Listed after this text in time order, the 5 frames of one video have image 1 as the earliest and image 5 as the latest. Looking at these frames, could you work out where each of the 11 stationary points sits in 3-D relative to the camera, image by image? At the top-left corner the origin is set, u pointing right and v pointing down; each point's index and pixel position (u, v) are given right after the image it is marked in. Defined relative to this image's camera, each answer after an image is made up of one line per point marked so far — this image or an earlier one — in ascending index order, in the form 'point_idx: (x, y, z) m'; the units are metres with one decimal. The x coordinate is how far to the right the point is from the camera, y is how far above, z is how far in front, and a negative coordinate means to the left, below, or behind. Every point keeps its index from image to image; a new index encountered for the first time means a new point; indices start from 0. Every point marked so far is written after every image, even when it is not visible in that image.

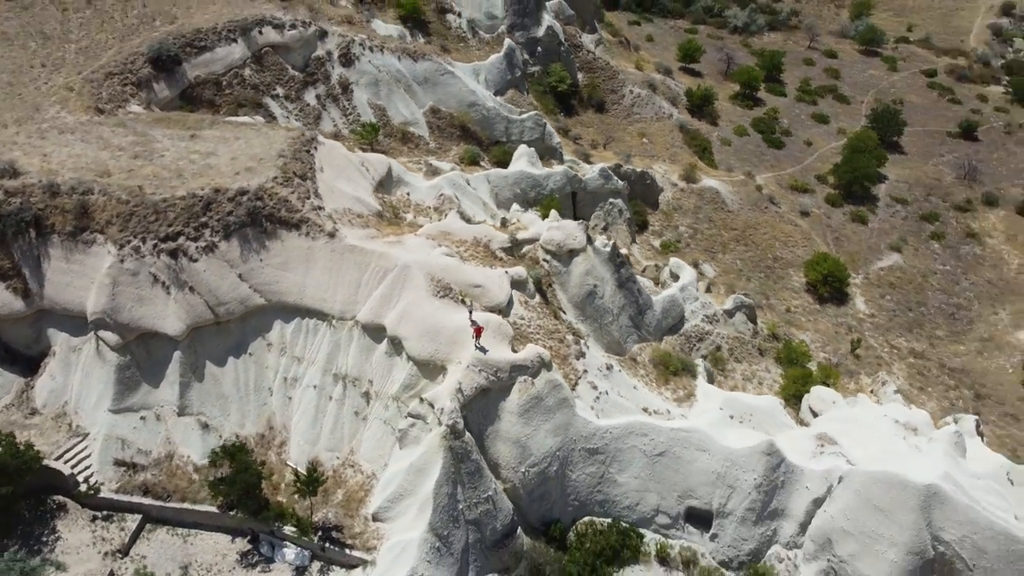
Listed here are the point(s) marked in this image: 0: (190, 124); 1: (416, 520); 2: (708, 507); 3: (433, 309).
0: (-7.2, +3.7, +18.1) m
1: (-1.7, -4.0, +14.1) m
2: (+3.7, -4.2, +15.5) m
3: (-1.5, -0.4, +15.5) m
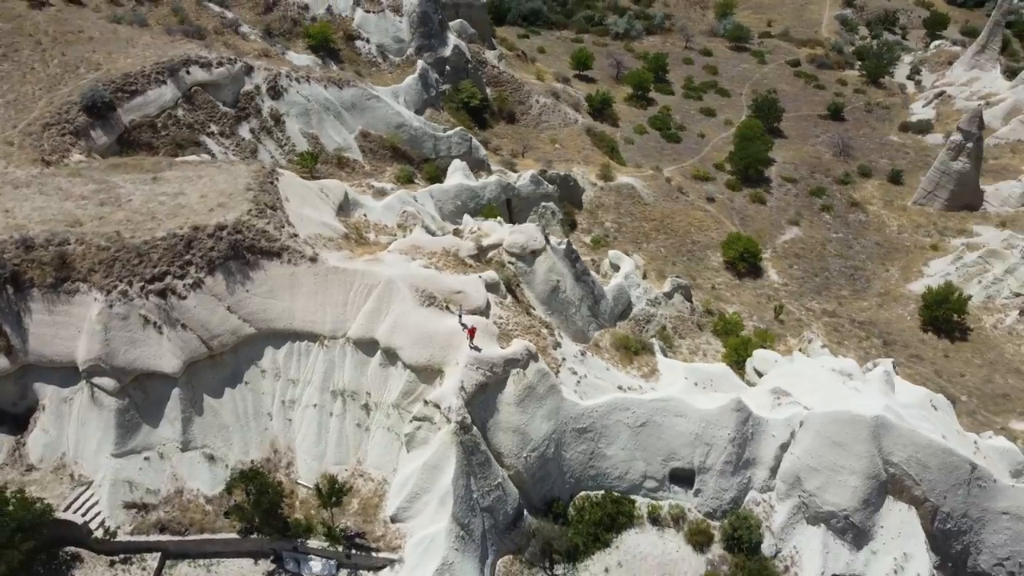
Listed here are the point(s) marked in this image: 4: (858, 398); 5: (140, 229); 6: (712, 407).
0: (-8.2, +2.8, +18.3) m
1: (-1.4, -4.2, +15.1) m
2: (+3.8, -3.8, +17.2) m
3: (-1.8, -0.6, +16.5) m
4: (+7.5, -2.4, +17.4) m
5: (-7.4, +1.2, +16.3) m
6: (+4.3, -2.5, +17.2) m
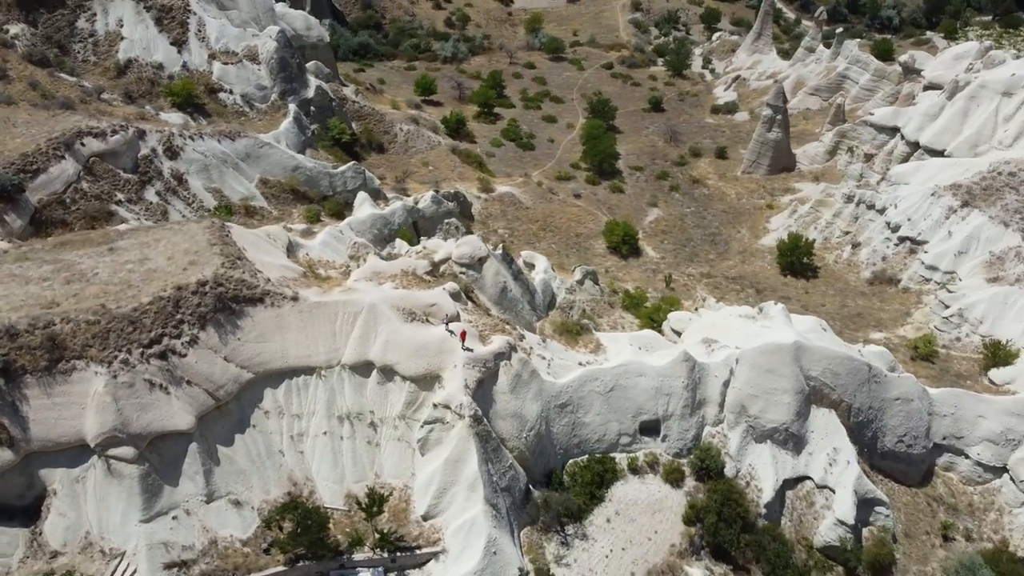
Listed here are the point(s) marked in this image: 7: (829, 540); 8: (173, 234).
0: (-9.4, +1.1, +18.4) m
1: (-0.9, -4.4, +16.7) m
2: (+3.5, -3.2, +19.9) m
3: (-2.2, -1.0, +18.0) m
4: (+6.8, -1.1, +21.0) m
5: (-7.9, -0.2, +16.6) m
6: (+3.8, -1.9, +20.1) m
7: (+7.5, -6.0, +19.3) m
8: (-7.8, +1.3, +18.7) m
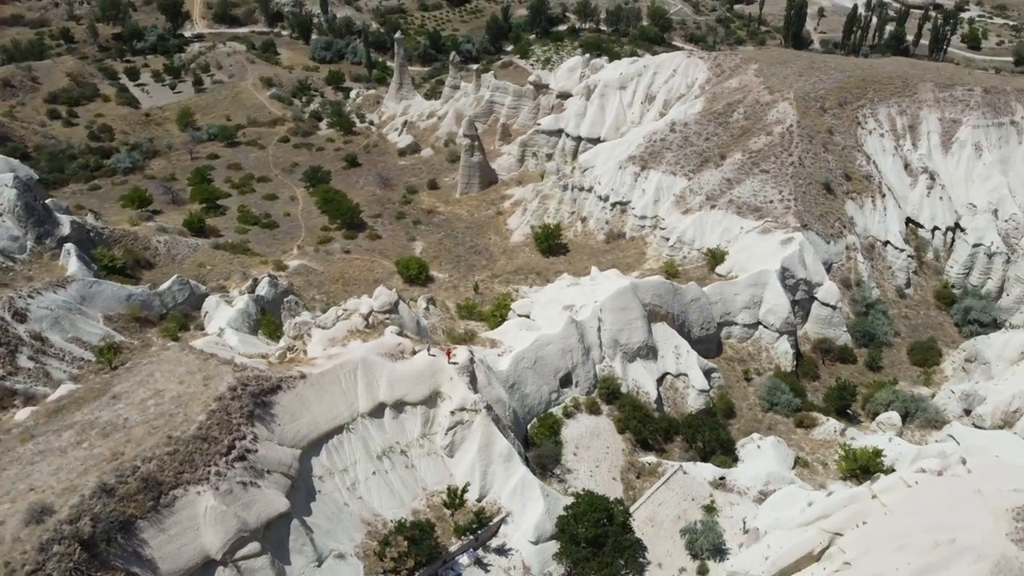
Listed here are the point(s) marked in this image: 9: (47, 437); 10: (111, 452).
0: (-9.8, -2.5, +18.6) m
1: (-0.1, -4.7, +21.2) m
2: (+1.8, -2.7, +26.0) m
3: (-2.9, -2.1, +21.6) m
4: (+3.3, +0.1, +28.4) m
5: (-7.3, -3.0, +17.7) m
6: (+1.5, -1.4, +26.2) m
7: (+6.4, -4.0, +27.4) m
8: (-8.6, -1.9, +19.6) m
9: (-10.0, -3.2, +17.4) m
10: (-8.4, -3.4, +17.0) m
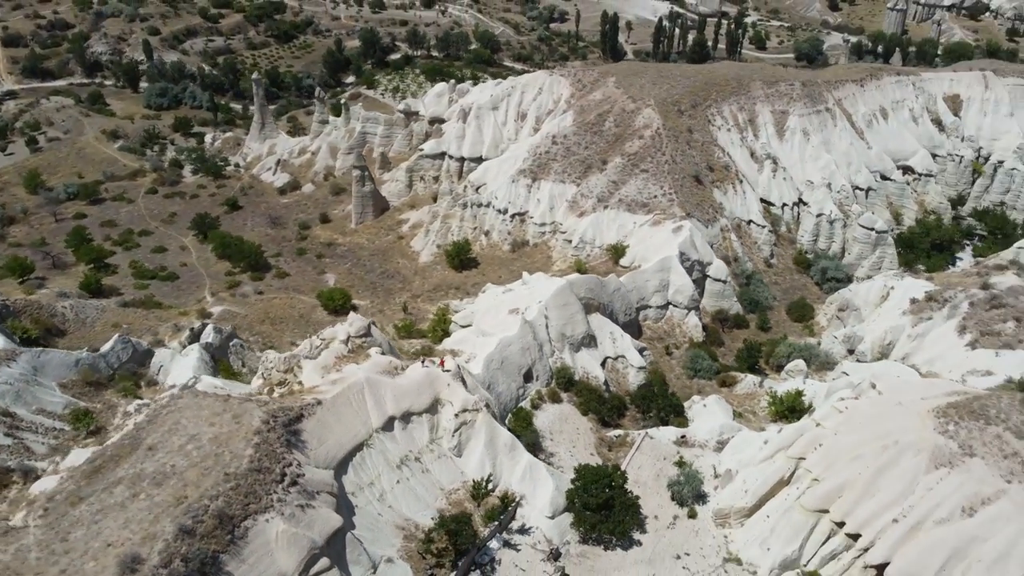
0: (-9.1, -3.8, +18.8) m
1: (+0.1, -4.9, +23.3) m
2: (+0.6, -2.8, +28.4) m
3: (-3.2, -2.7, +23.2) m
4: (+1.1, +0.1, +31.2) m
5: (-6.4, -4.0, +18.4) m
6: (0.0, -1.5, +28.6) m
7: (+4.9, -3.6, +30.7) m
8: (-8.3, -3.1, +20.0) m
9: (-8.9, -4.5, +17.5) m
10: (-7.3, -4.5, +17.4) m
